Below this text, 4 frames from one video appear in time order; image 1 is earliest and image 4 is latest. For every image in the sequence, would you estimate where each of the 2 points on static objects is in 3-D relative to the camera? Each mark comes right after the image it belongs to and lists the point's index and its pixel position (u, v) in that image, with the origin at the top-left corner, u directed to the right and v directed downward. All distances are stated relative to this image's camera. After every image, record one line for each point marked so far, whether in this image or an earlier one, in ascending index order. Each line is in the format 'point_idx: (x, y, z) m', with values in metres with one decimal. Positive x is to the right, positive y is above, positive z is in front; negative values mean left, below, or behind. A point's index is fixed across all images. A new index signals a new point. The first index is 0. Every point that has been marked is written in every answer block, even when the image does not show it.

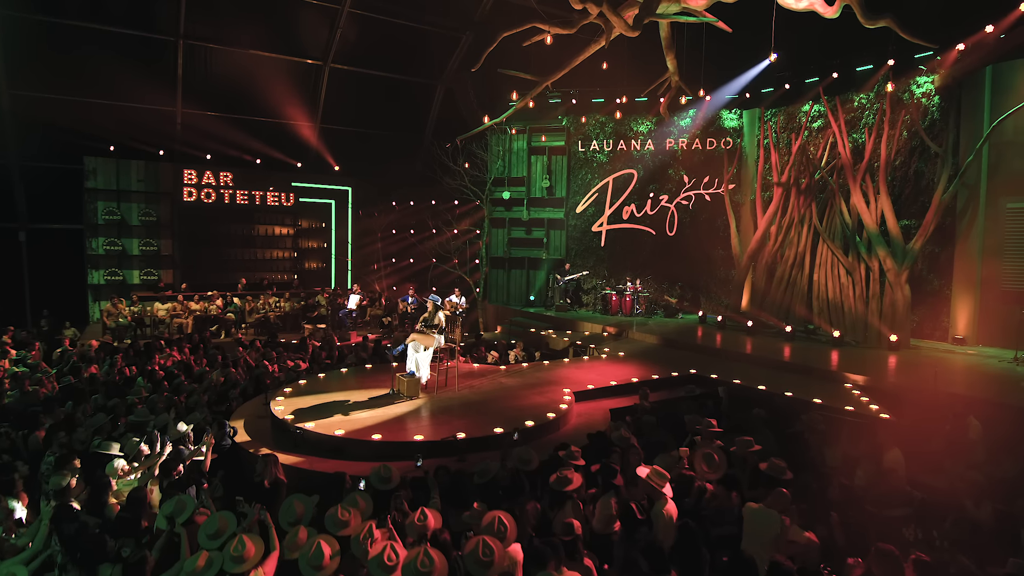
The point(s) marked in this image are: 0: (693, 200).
0: (+4.6, +2.2, +14.4) m
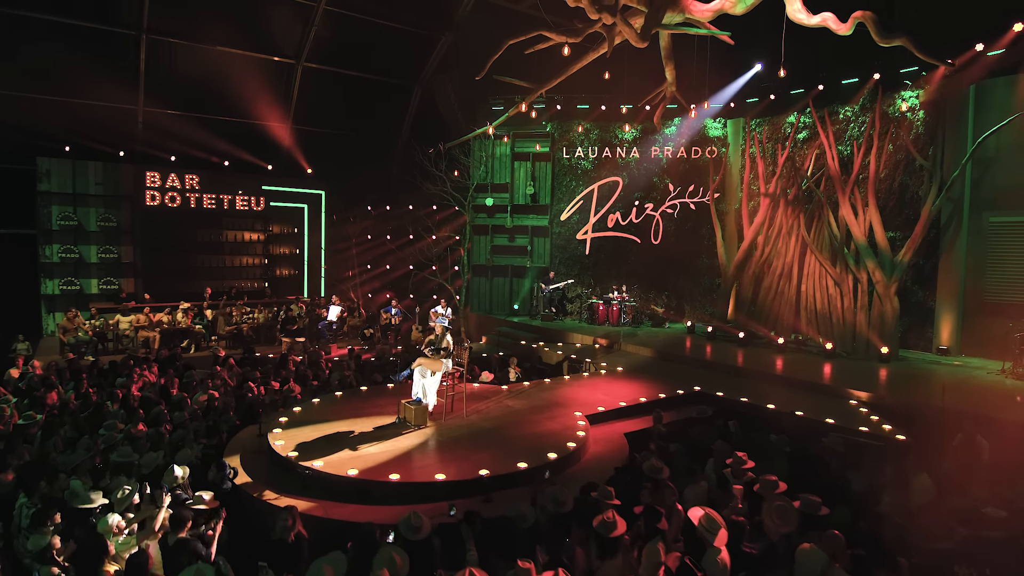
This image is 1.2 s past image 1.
0: (+4.2, +2.0, +14.4) m
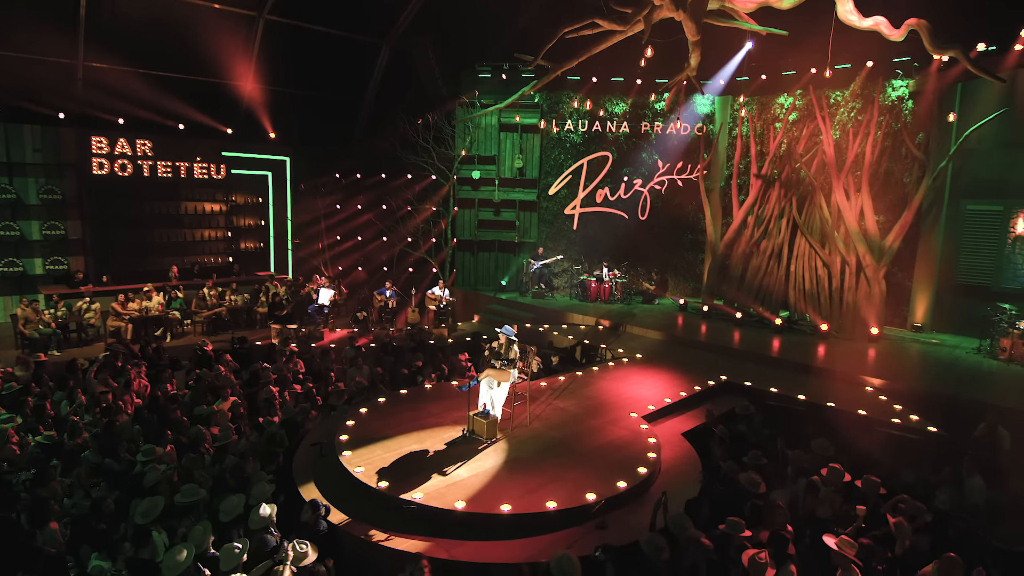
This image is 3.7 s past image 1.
0: (+3.9, +2.6, +14.5) m
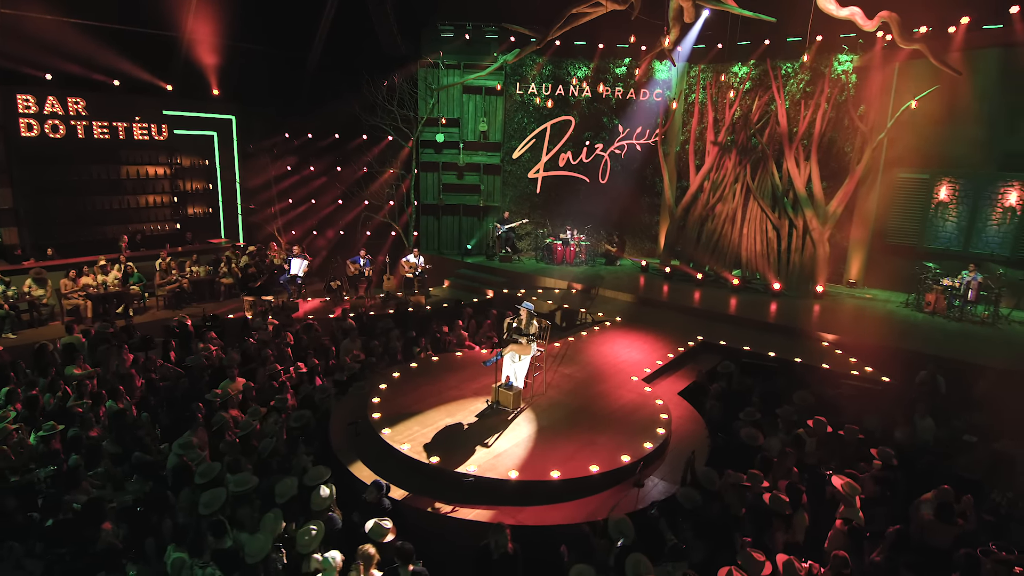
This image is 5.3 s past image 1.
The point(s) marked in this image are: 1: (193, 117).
0: (+3.0, +3.6, +15.0) m
1: (-8.2, +4.4, +14.6) m
